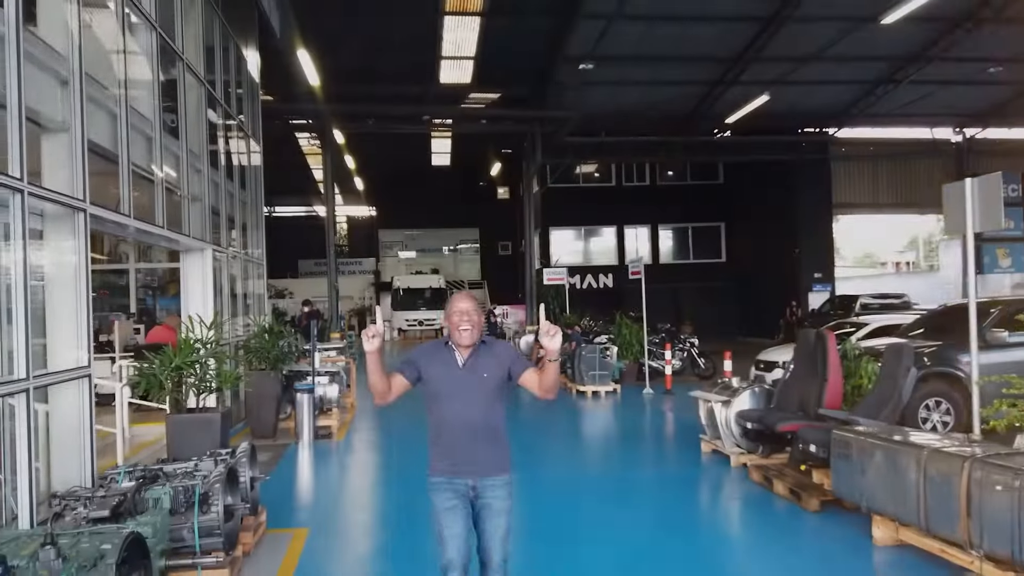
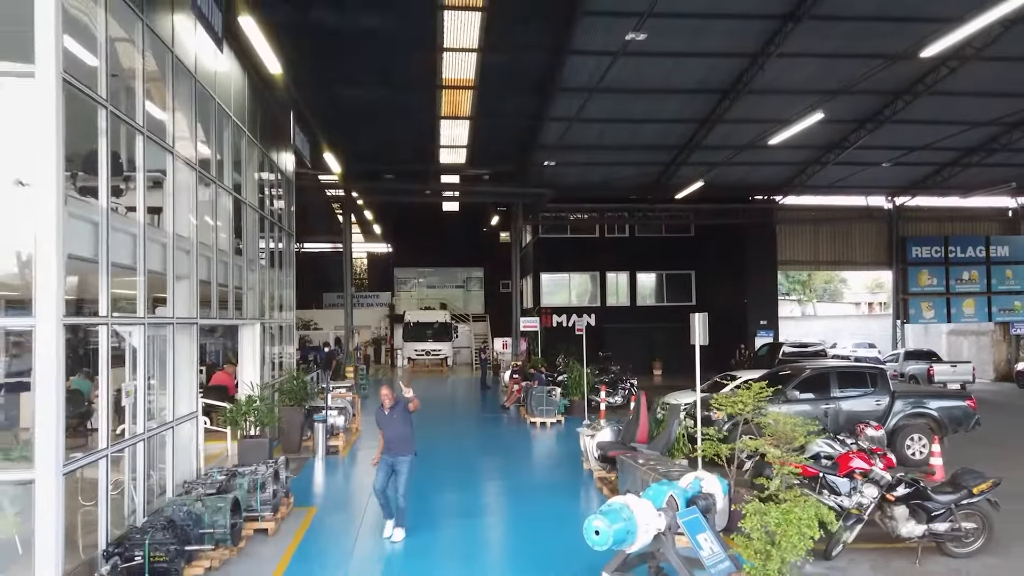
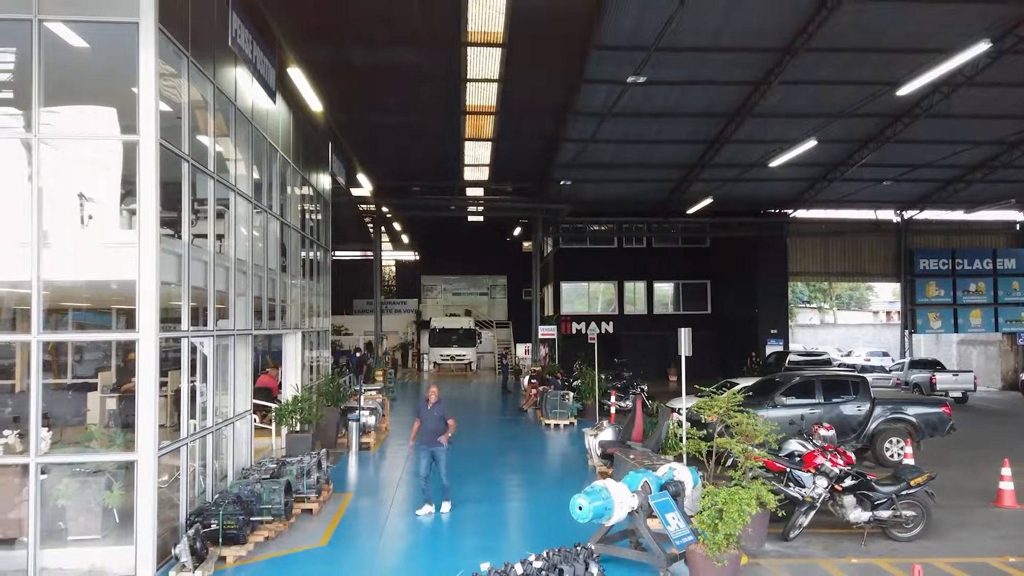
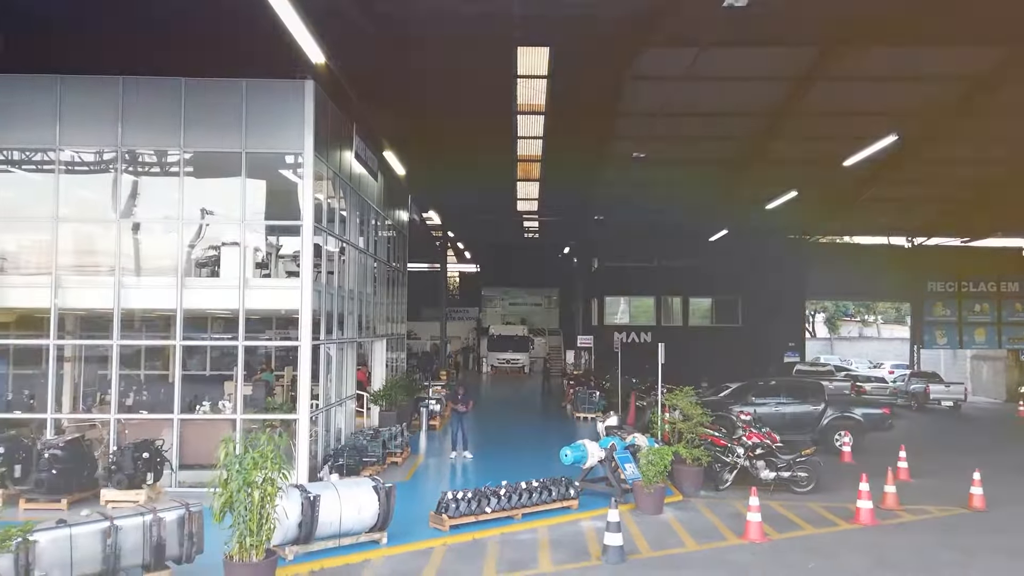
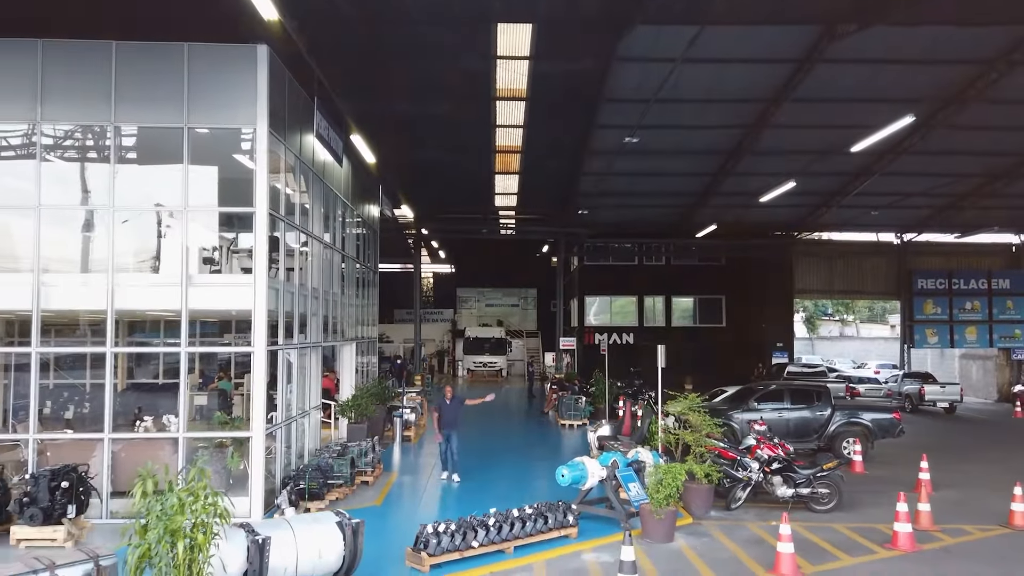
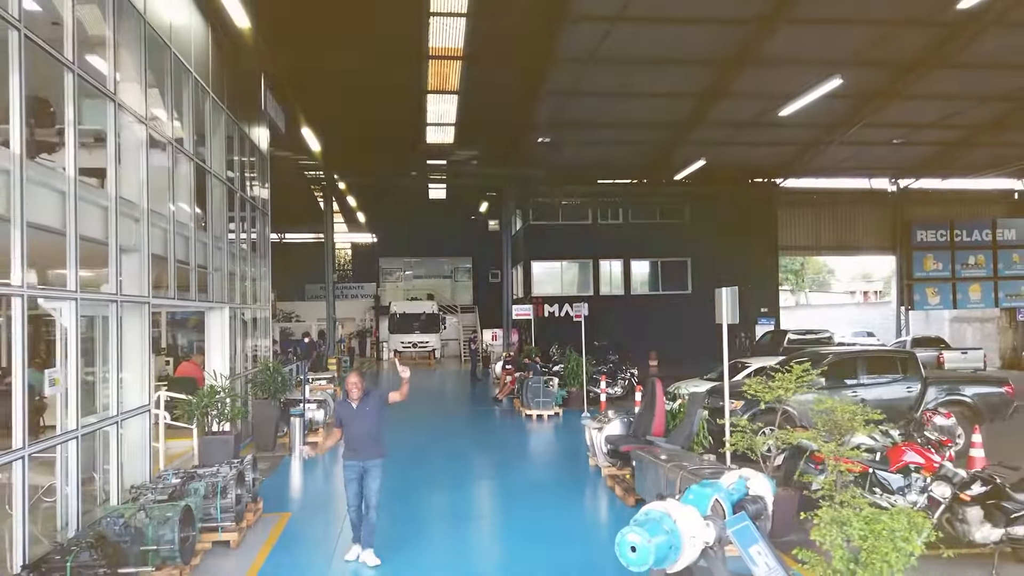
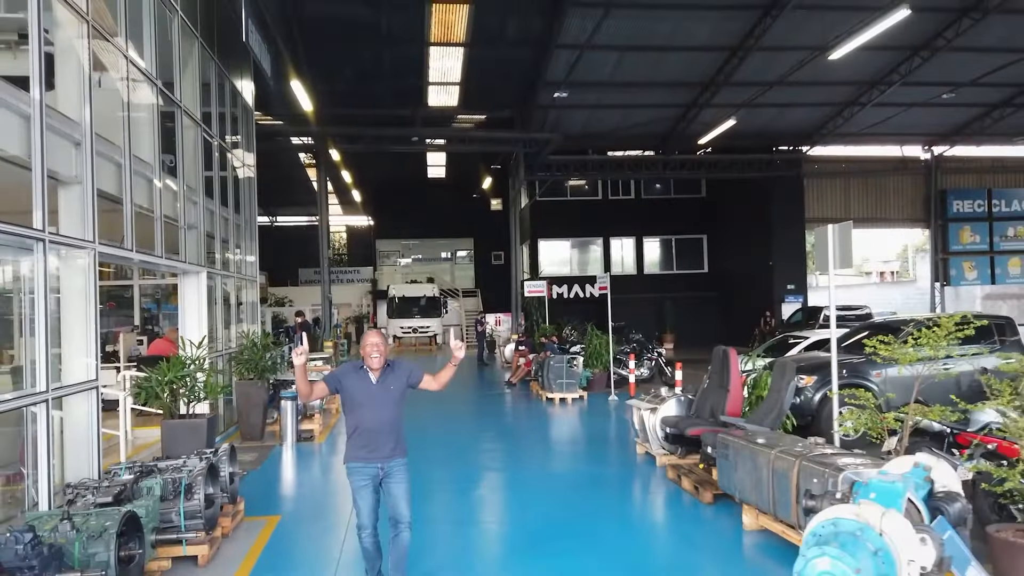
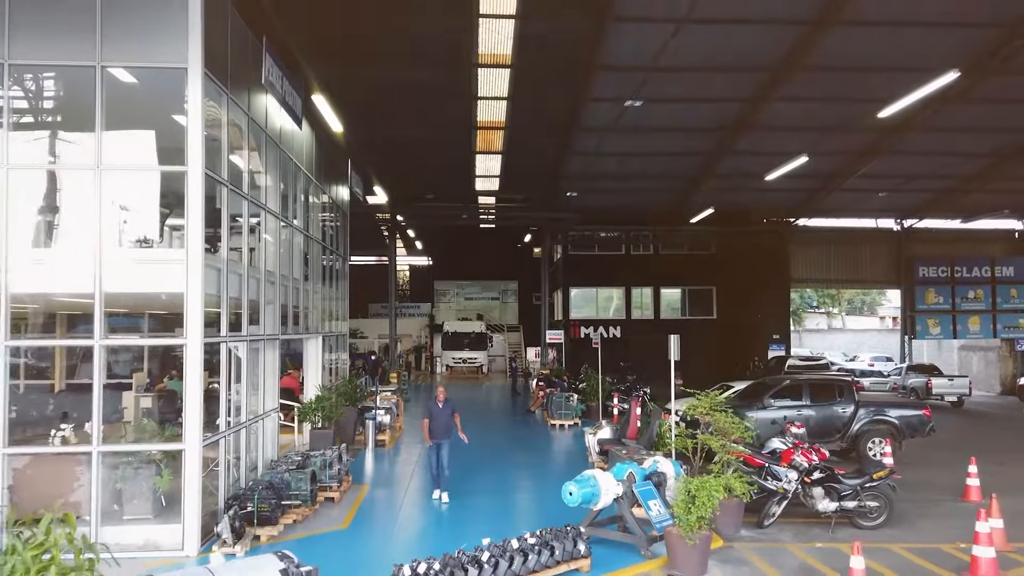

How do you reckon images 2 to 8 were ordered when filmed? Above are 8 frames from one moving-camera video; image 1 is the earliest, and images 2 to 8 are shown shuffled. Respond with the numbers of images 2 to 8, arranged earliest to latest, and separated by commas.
7, 6, 2, 3, 8, 5, 4
